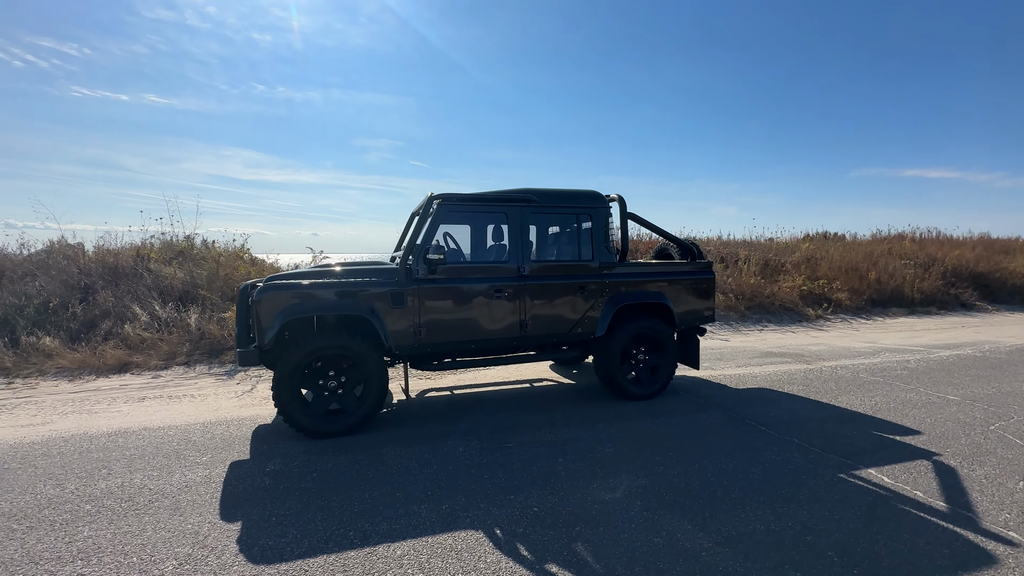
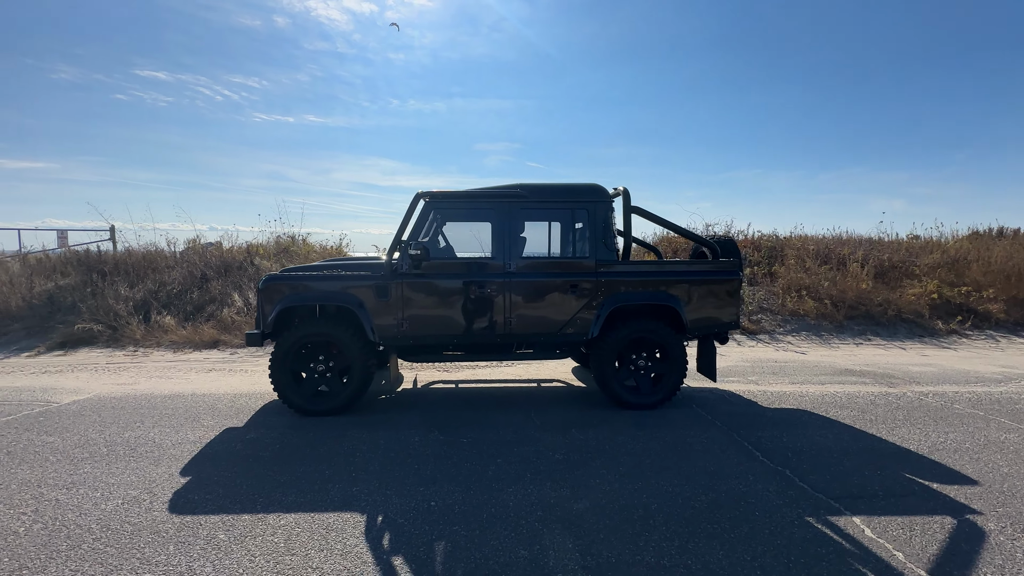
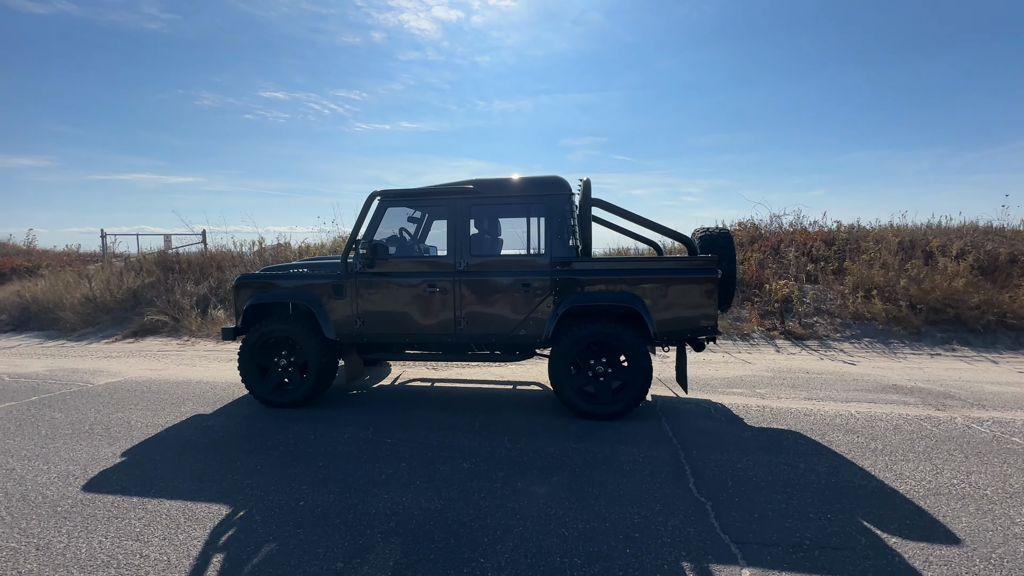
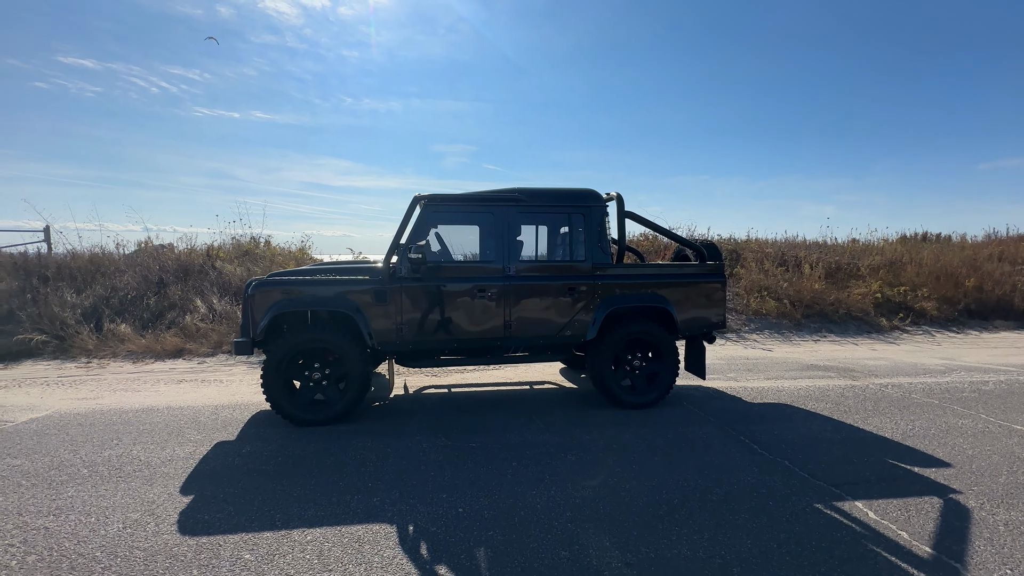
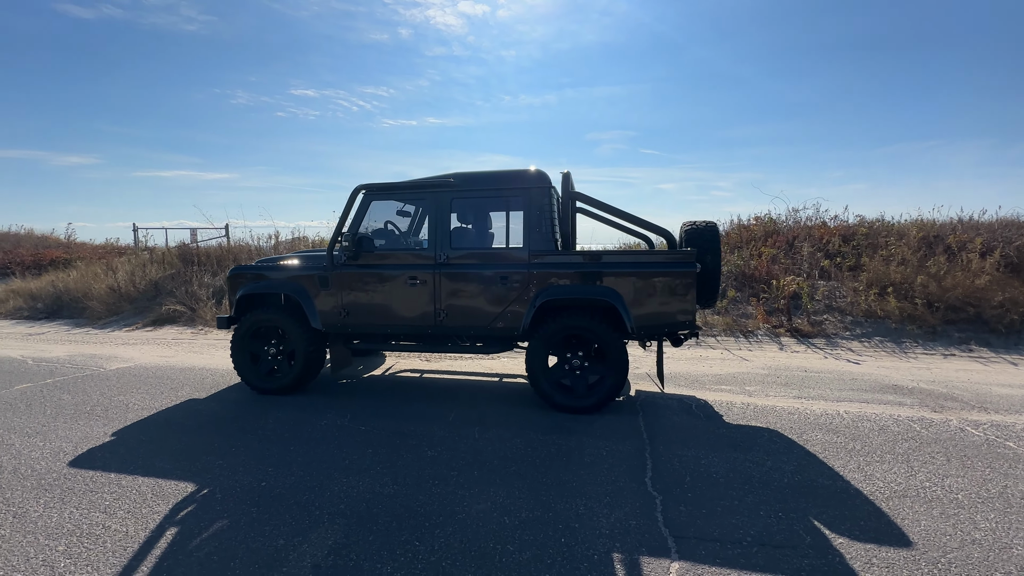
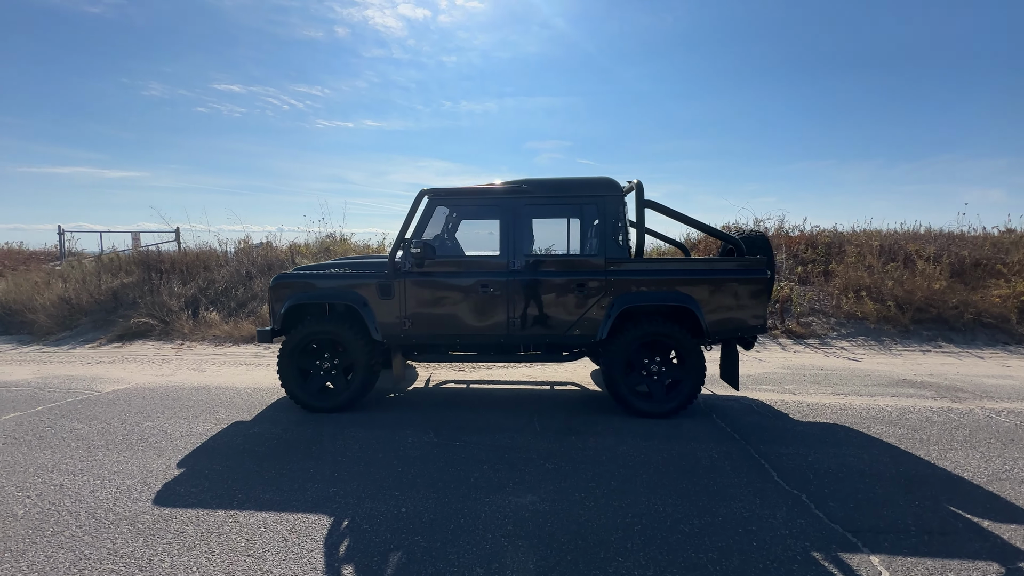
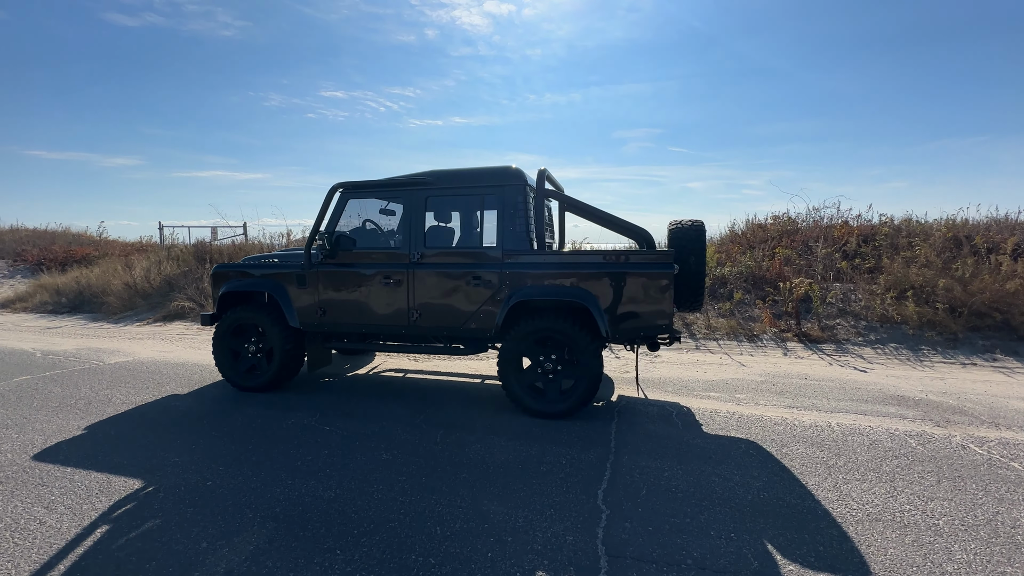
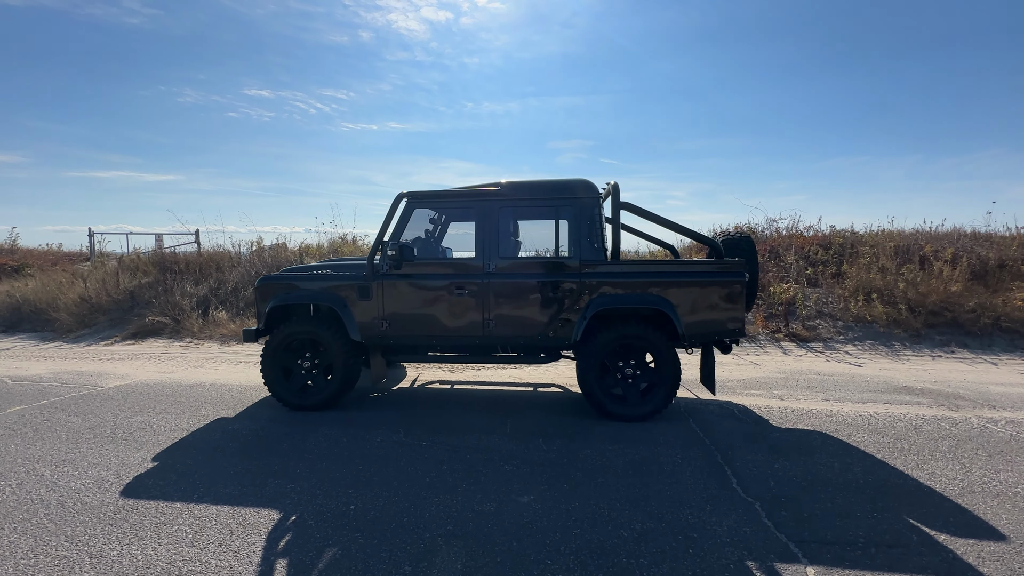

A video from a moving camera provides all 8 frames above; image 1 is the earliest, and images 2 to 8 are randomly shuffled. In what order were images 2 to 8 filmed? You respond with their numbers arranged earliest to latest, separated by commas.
4, 2, 6, 8, 3, 5, 7
